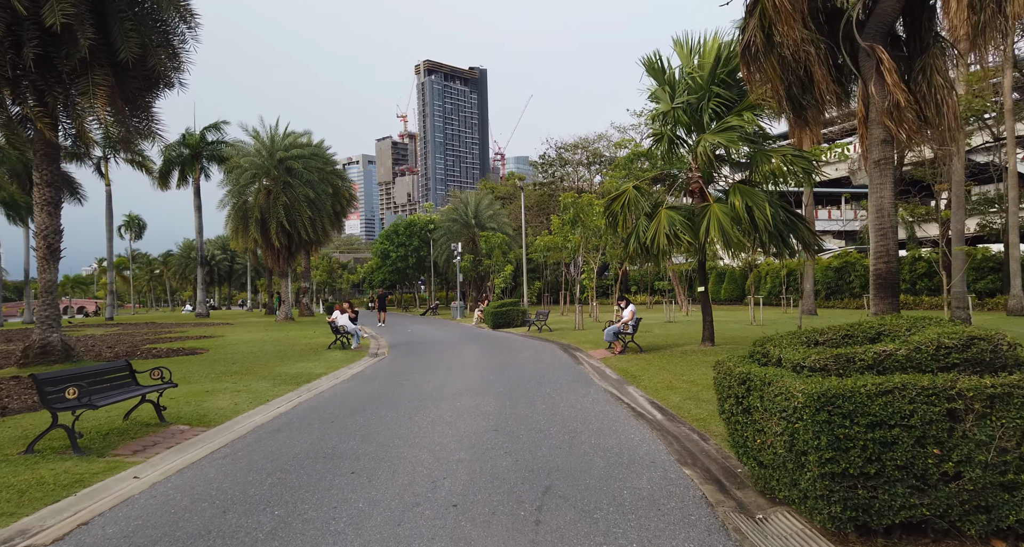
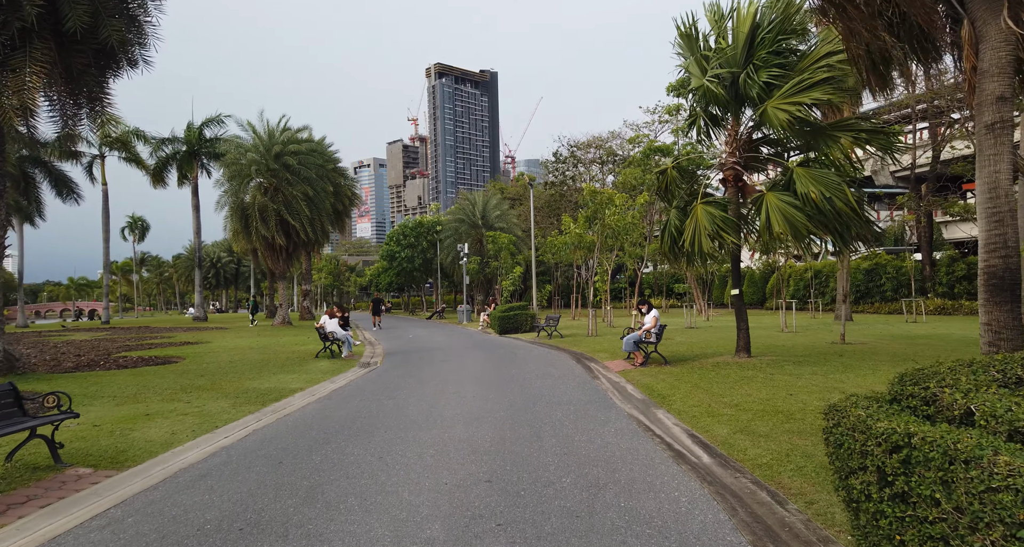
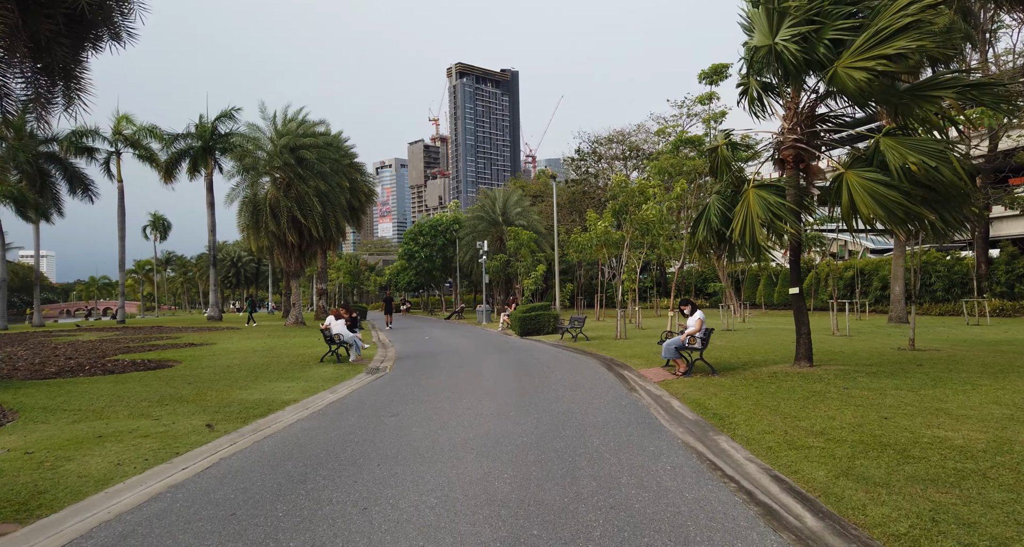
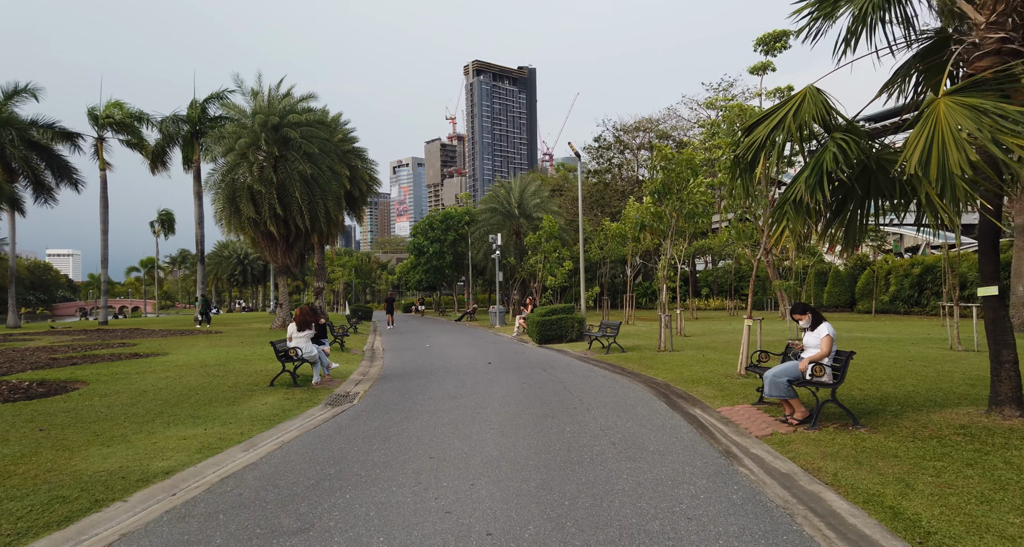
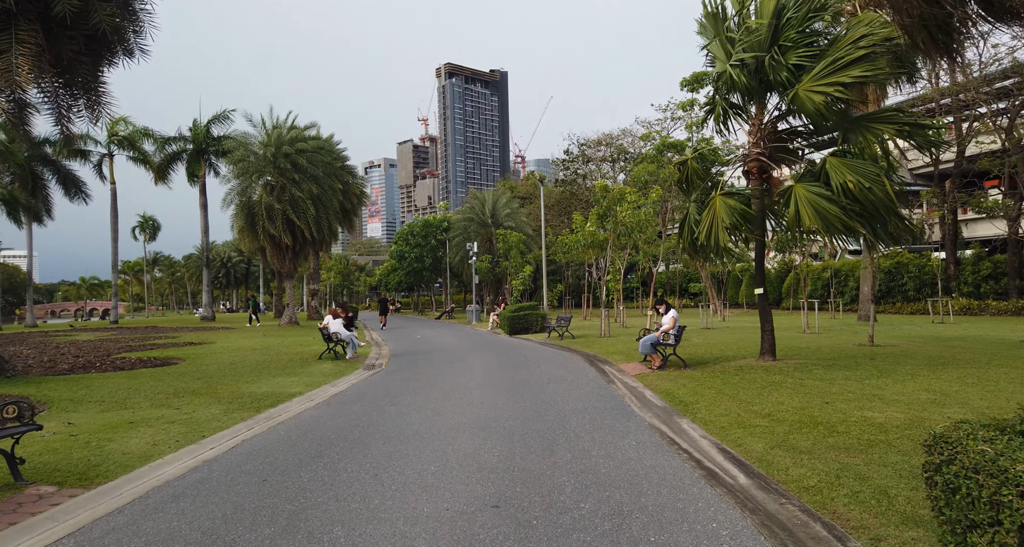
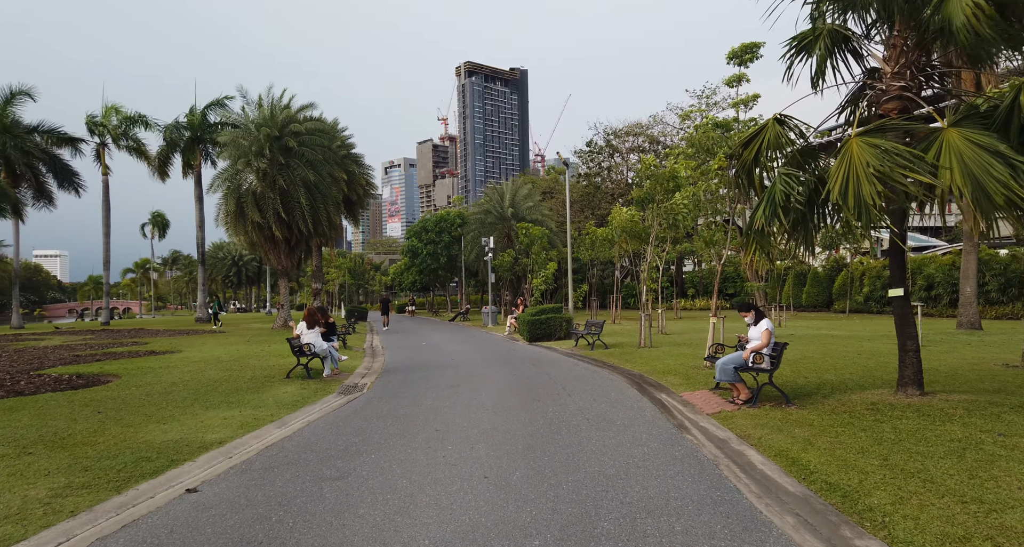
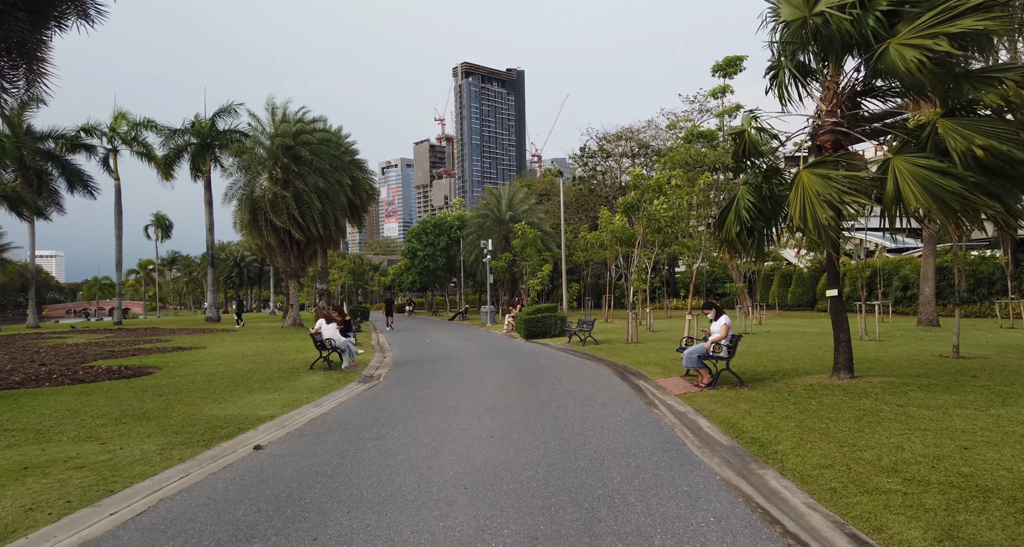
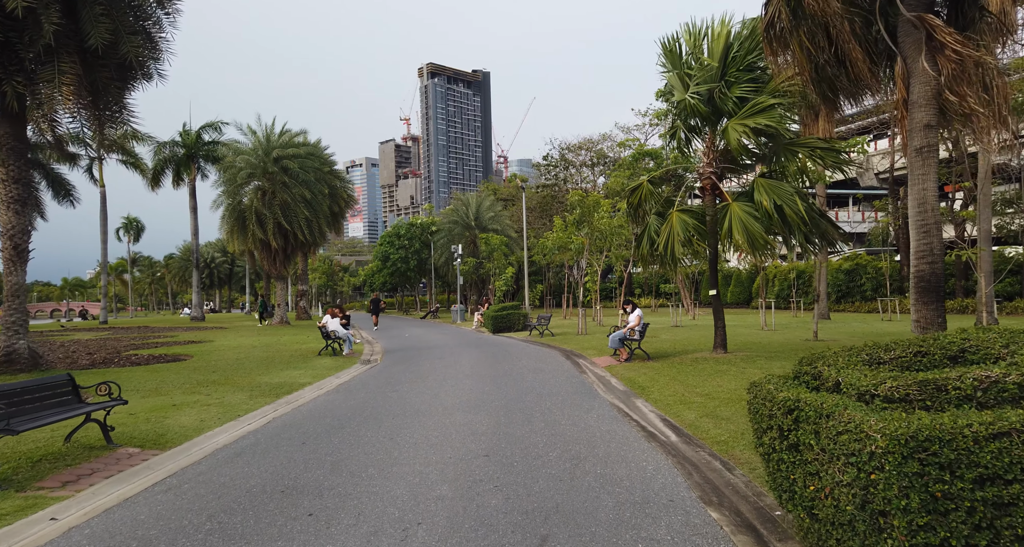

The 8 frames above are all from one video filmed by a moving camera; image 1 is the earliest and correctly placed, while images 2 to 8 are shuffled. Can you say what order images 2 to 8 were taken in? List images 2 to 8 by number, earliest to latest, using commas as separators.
8, 2, 5, 3, 7, 6, 4
